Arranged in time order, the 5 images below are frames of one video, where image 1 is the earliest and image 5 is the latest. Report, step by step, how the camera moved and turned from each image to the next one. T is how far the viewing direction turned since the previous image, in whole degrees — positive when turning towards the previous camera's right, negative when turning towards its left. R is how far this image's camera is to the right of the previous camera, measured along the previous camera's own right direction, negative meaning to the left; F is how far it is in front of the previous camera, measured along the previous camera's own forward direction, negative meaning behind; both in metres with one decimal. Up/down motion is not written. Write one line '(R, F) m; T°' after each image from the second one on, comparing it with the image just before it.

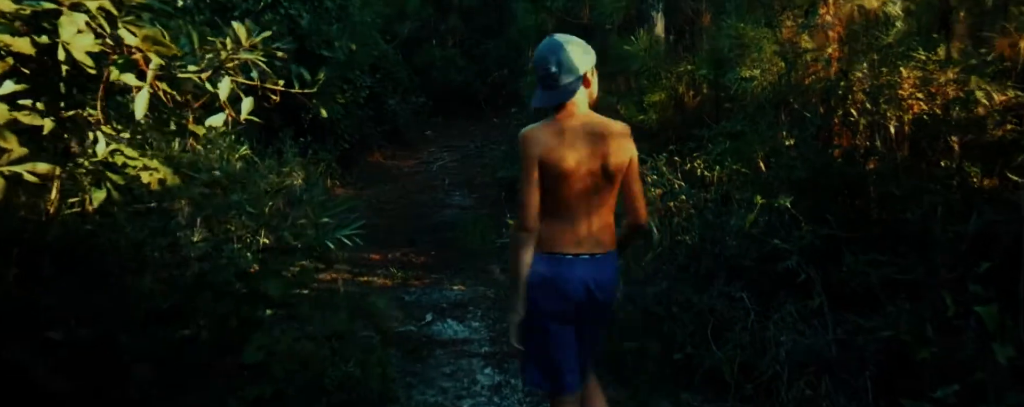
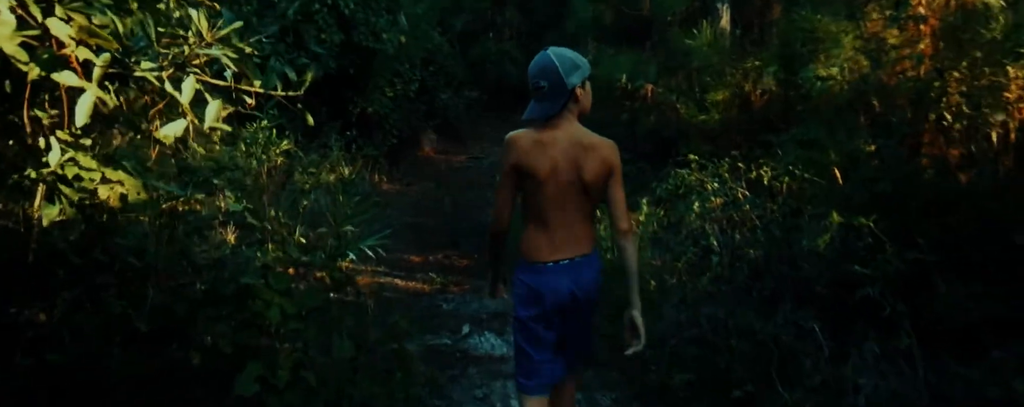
(+0.1, +0.4) m; -4°
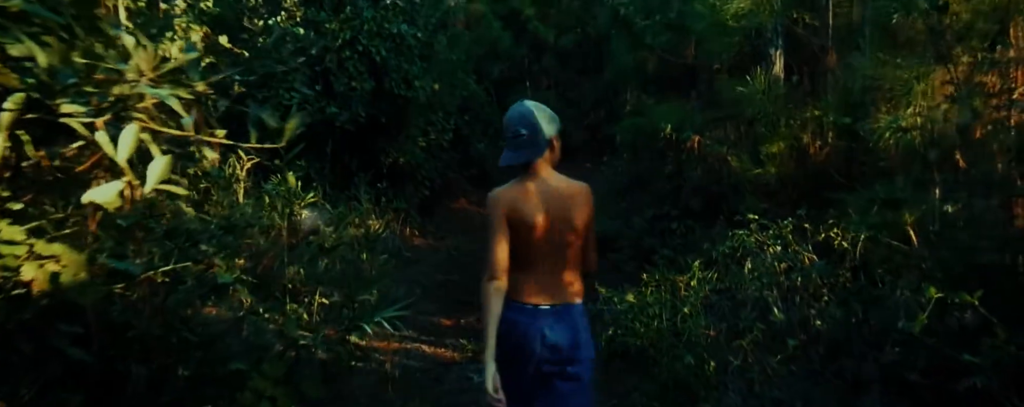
(0.0, +0.5) m; -3°
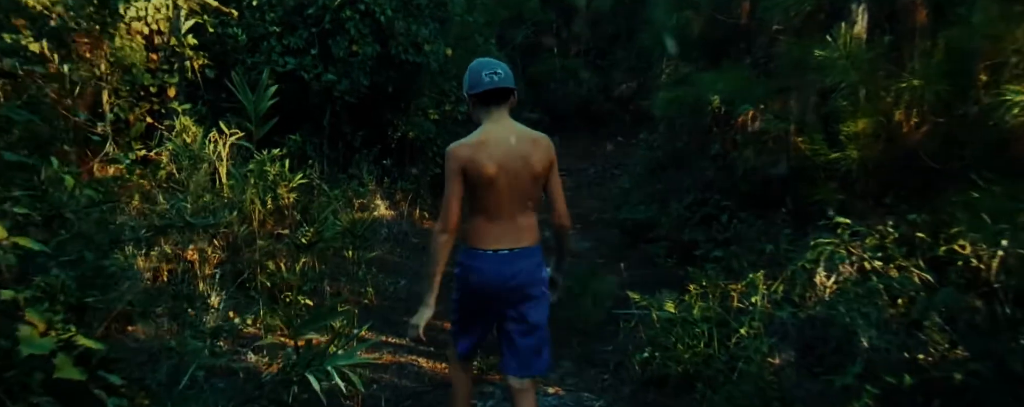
(+0.1, +1.0) m; -2°
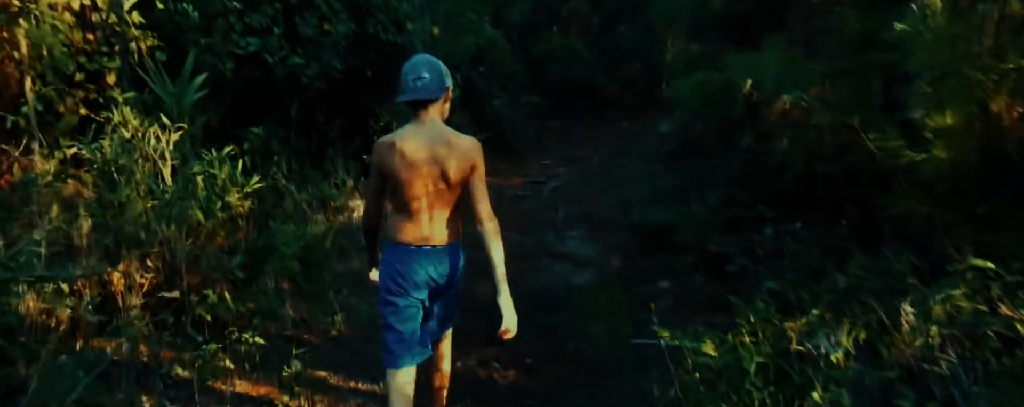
(0.0, +1.0) m; 0°
